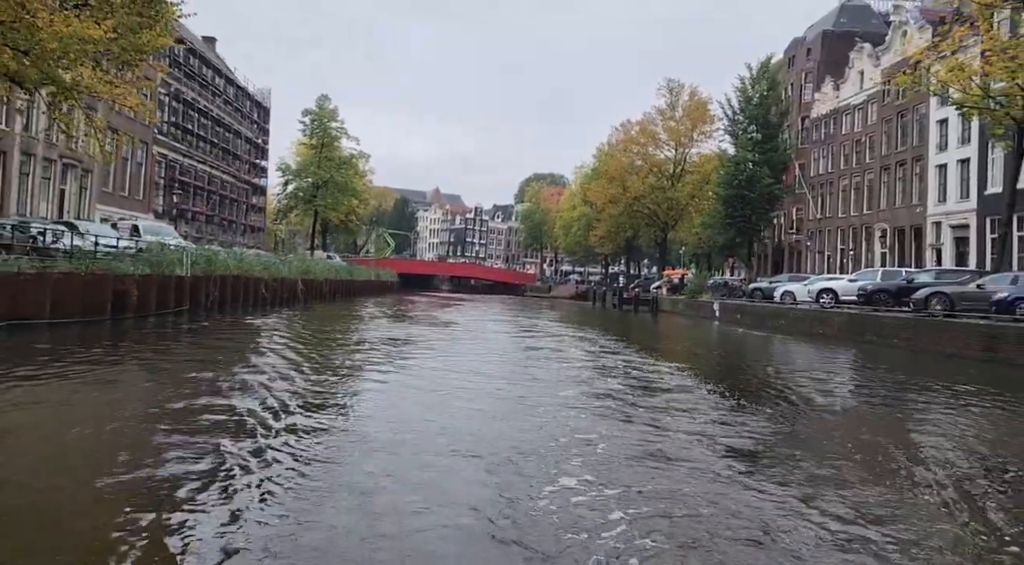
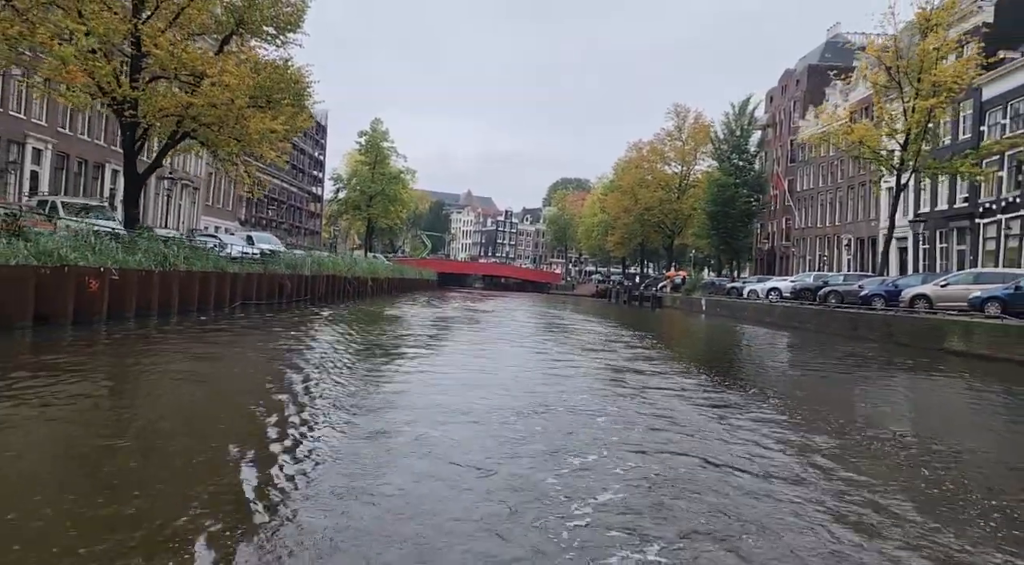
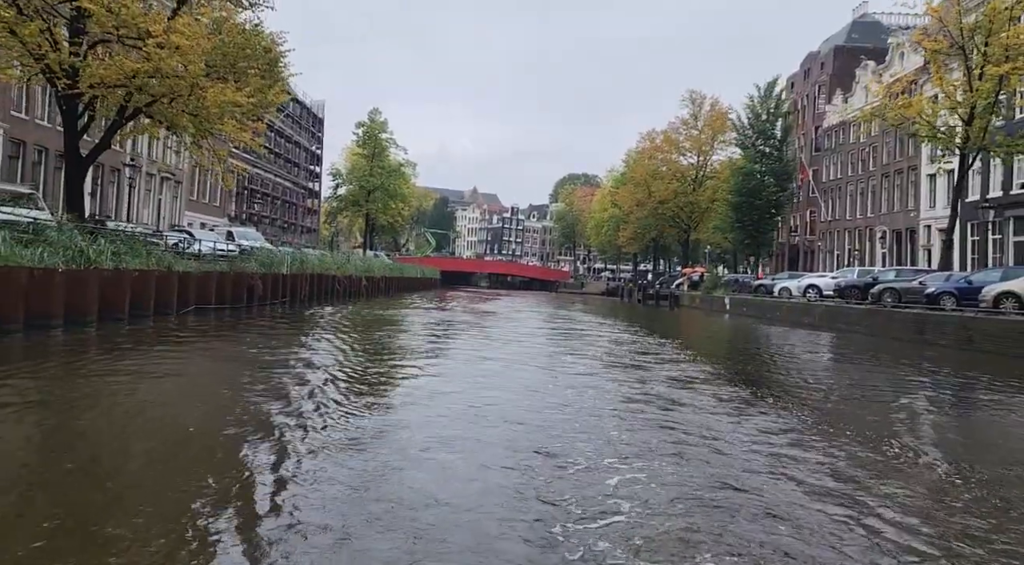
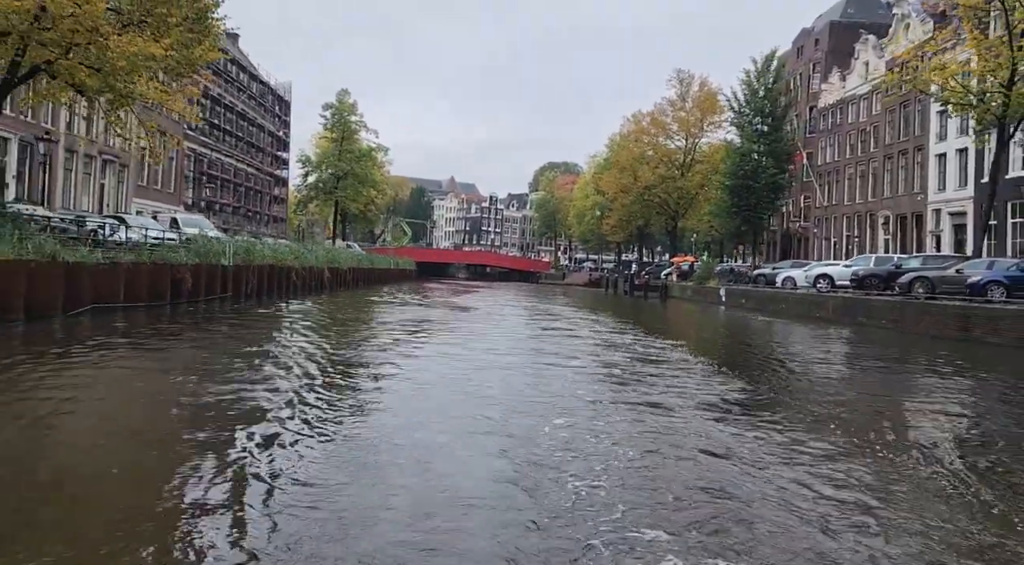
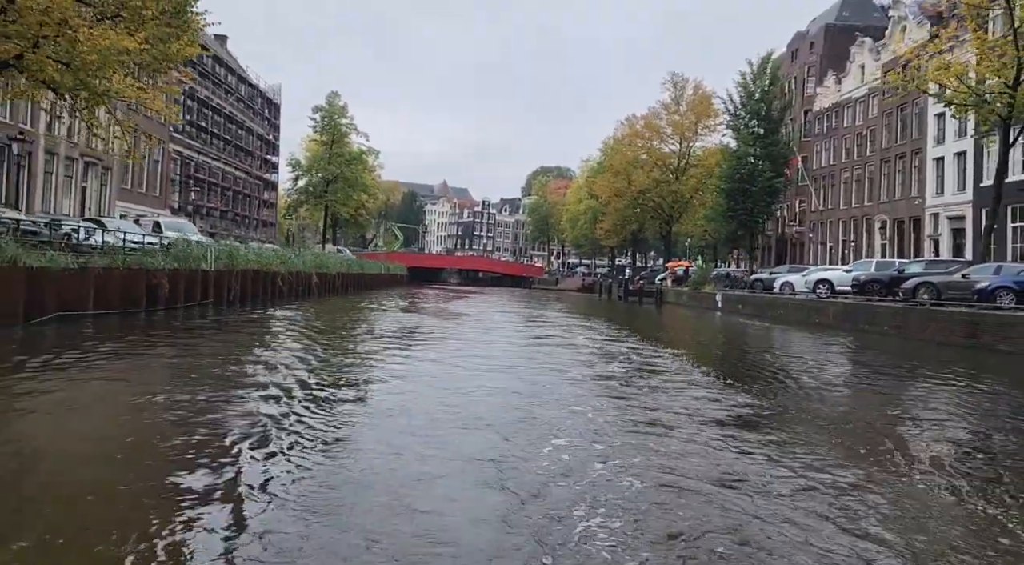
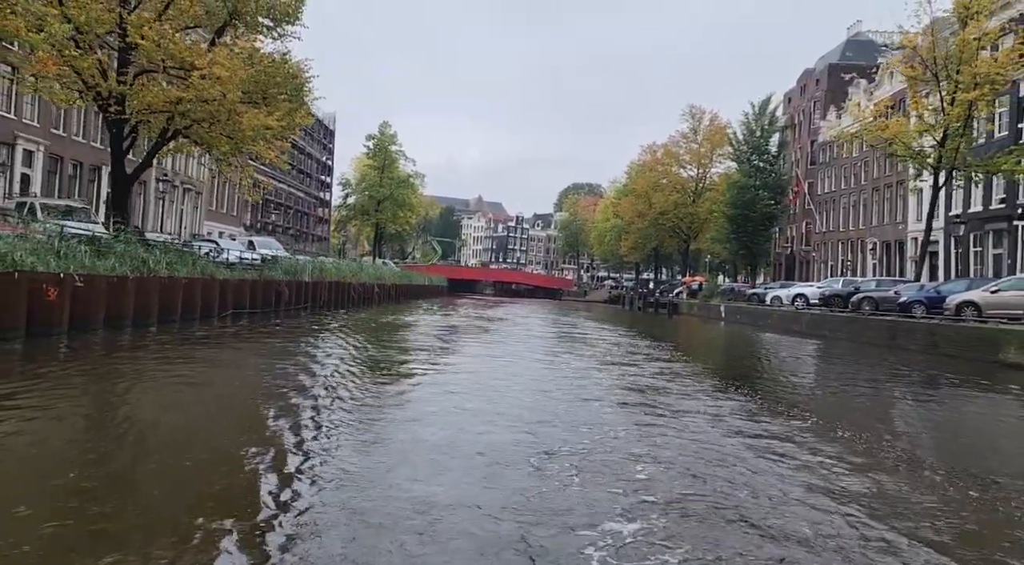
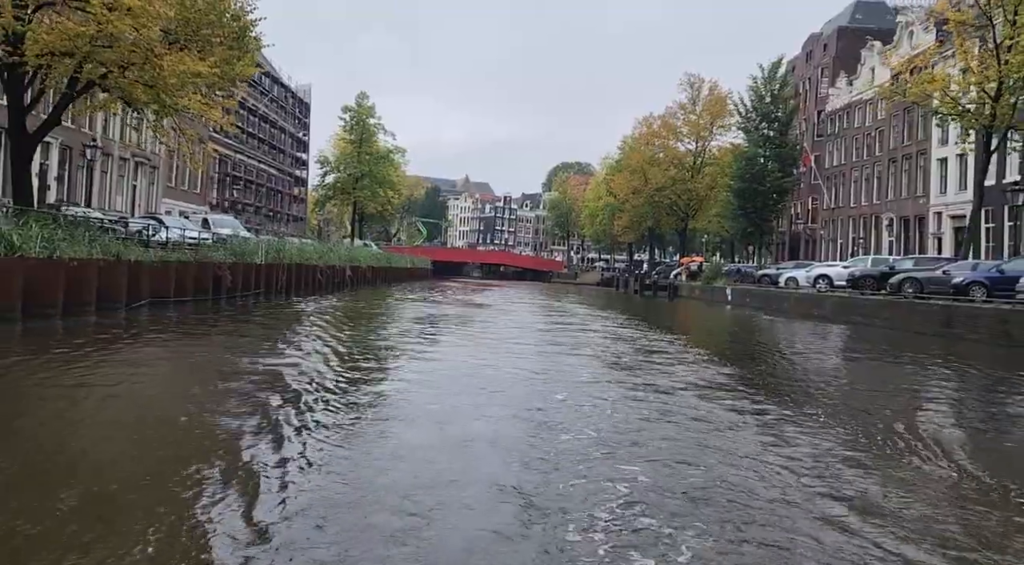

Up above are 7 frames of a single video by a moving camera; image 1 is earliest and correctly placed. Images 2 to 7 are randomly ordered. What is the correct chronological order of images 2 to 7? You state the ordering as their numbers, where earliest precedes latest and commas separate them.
5, 4, 7, 3, 6, 2
